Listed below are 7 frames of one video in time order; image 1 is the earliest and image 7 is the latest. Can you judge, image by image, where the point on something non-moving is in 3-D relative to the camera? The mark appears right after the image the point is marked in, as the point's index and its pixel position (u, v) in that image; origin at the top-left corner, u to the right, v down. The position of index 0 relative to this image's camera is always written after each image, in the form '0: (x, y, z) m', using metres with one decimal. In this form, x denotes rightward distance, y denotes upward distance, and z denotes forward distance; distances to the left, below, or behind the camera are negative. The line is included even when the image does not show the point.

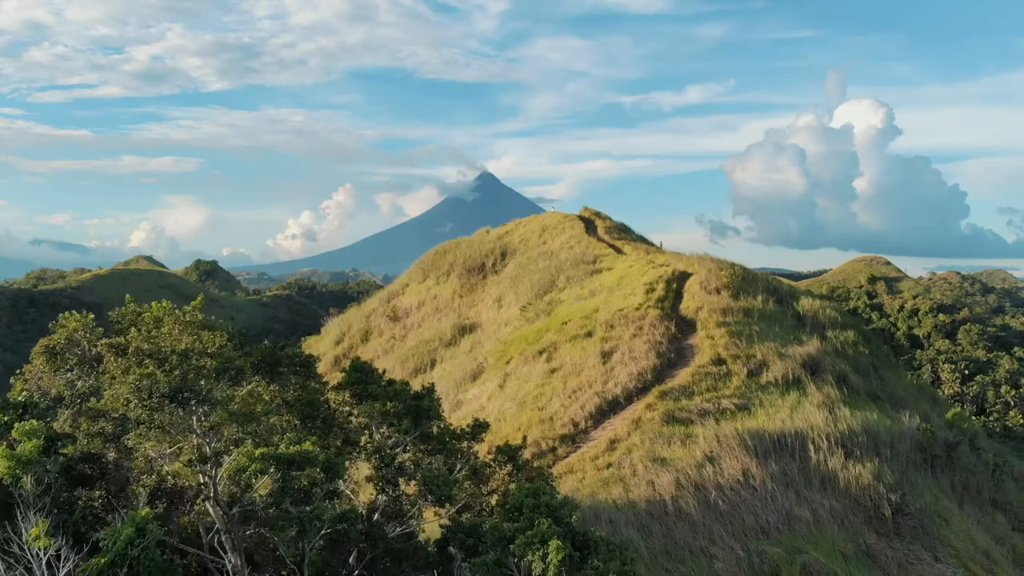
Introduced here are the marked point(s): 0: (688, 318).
0: (+4.2, -0.7, +16.9) m
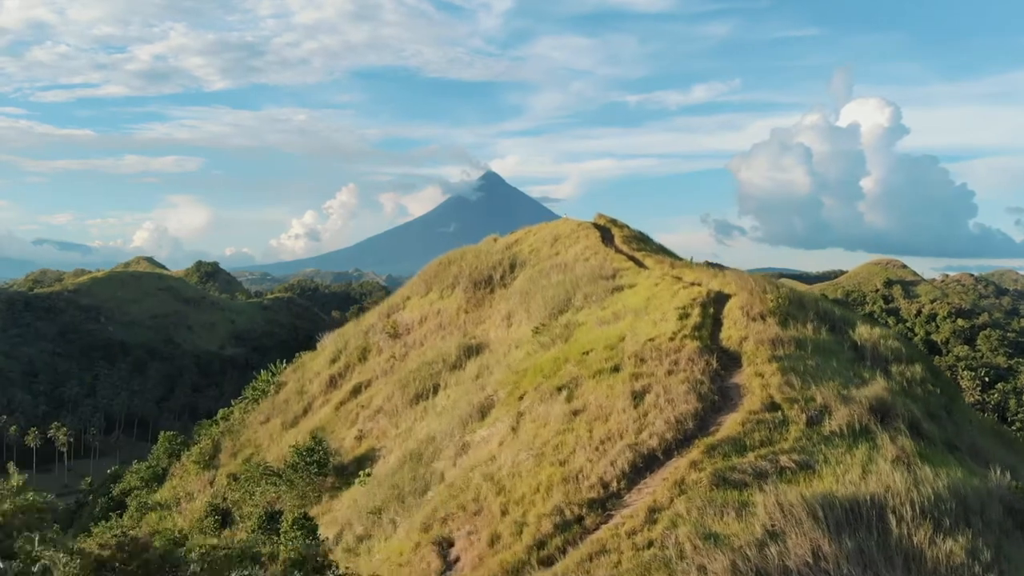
0: (+4.5, -1.3, +14.6) m
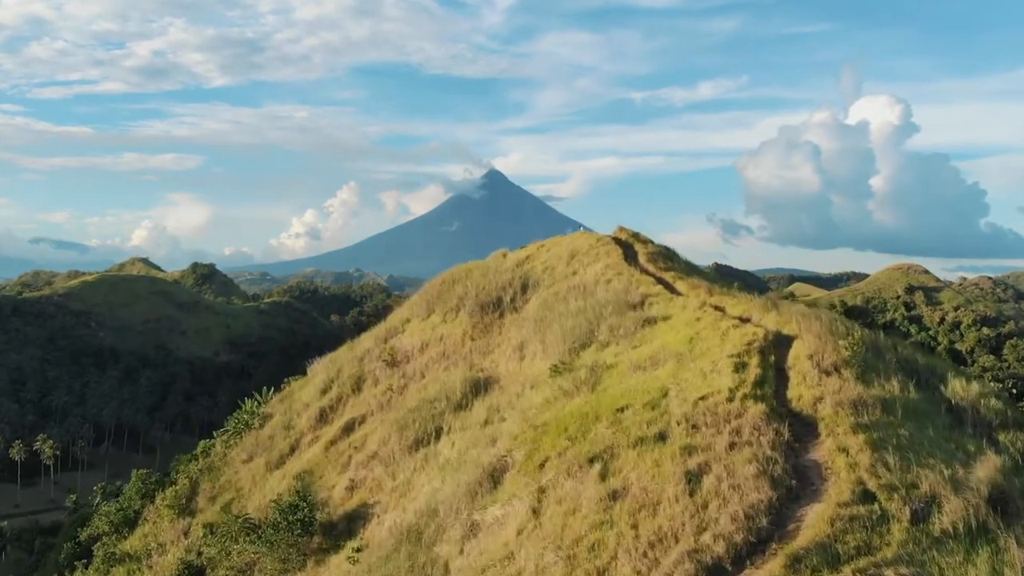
0: (+4.8, -2.1, +11.9) m
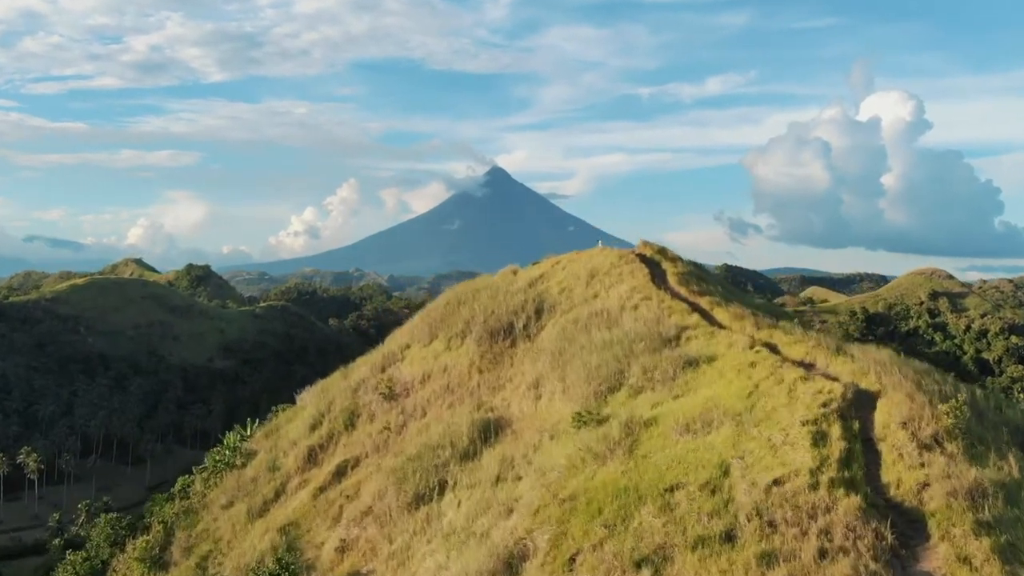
0: (+5.1, -2.8, +9.4) m
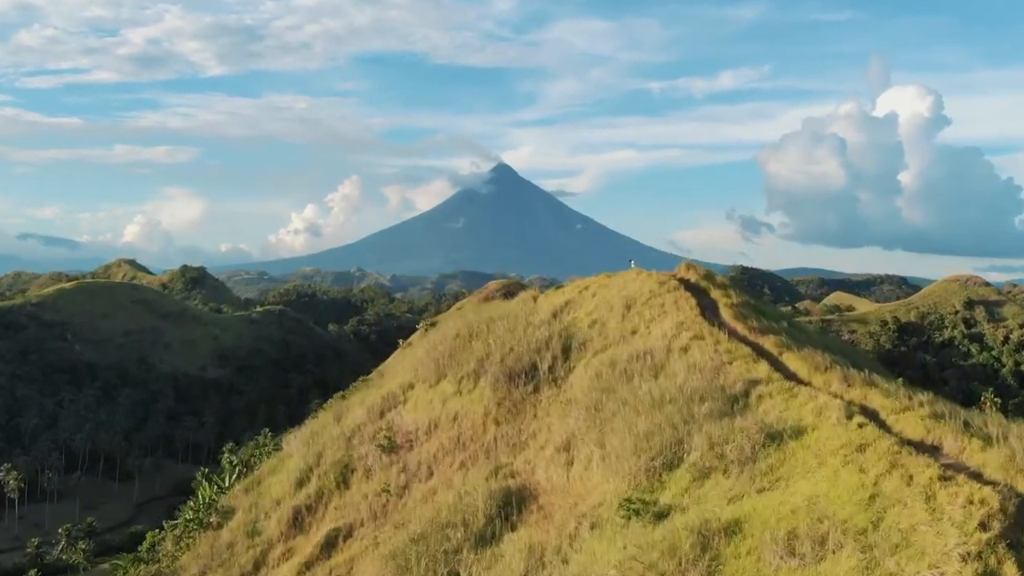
0: (+5.6, -3.7, +6.3) m
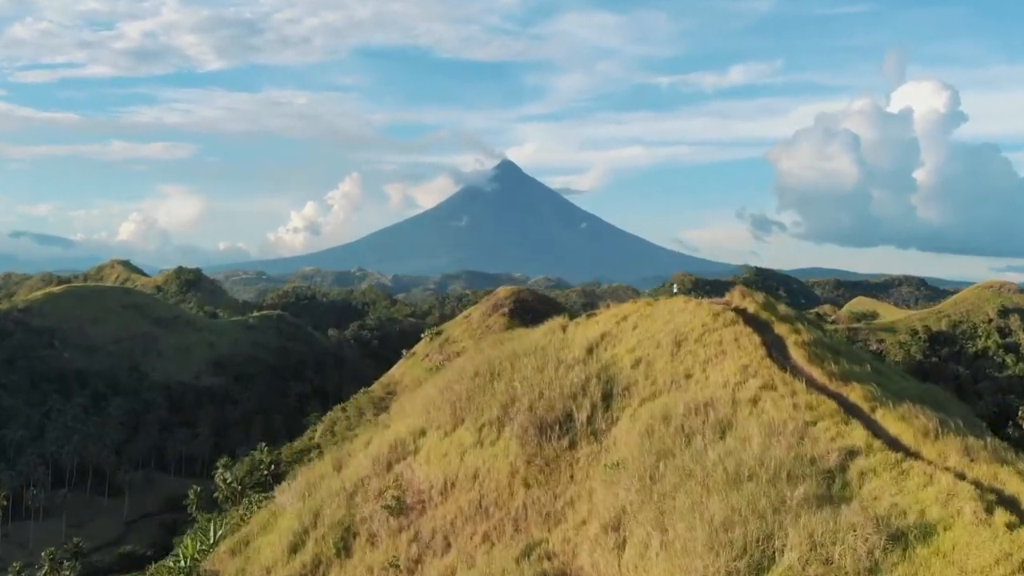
0: (+6.2, -4.5, +3.7) m
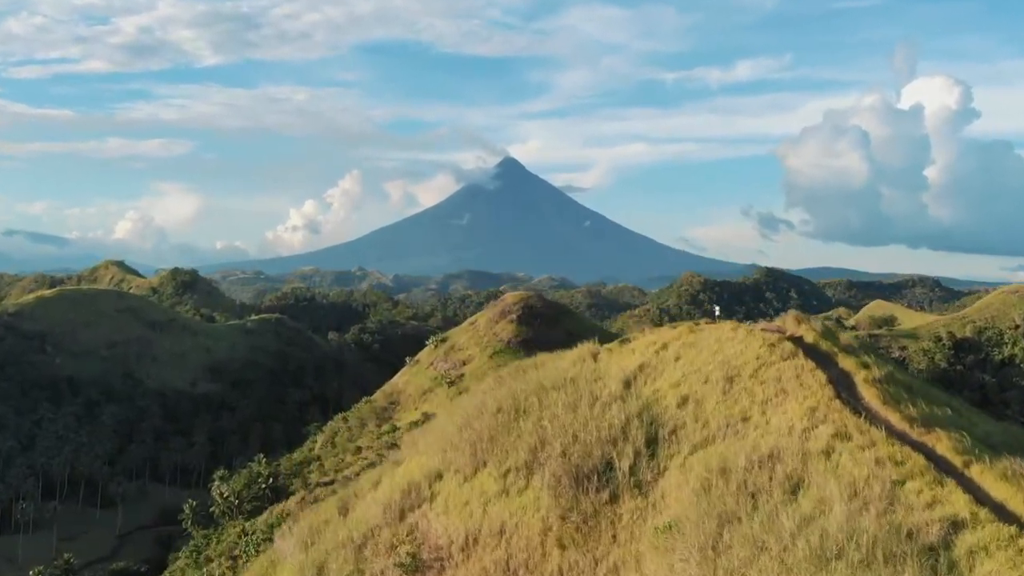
0: (+6.8, -5.1, +2.0) m
